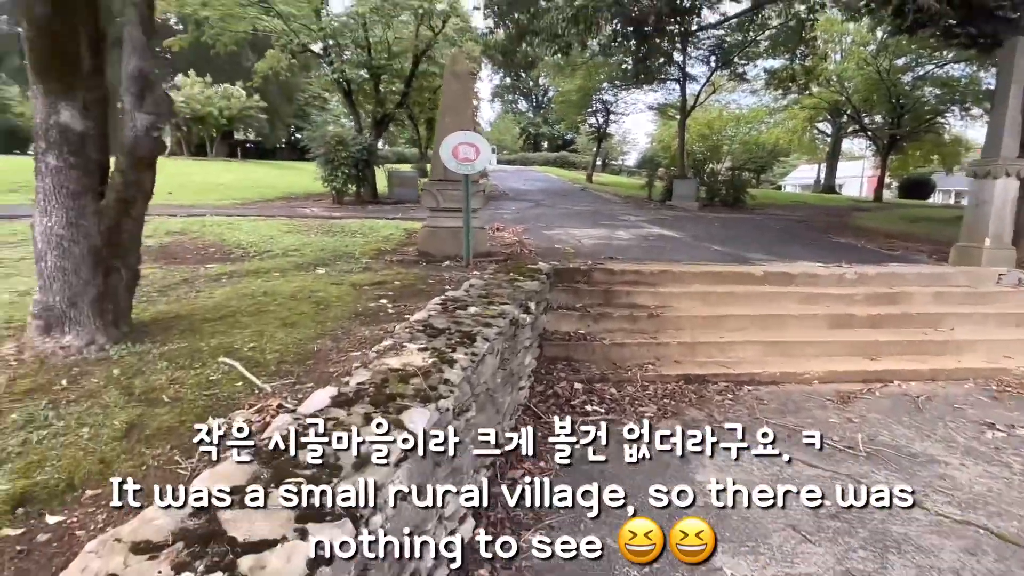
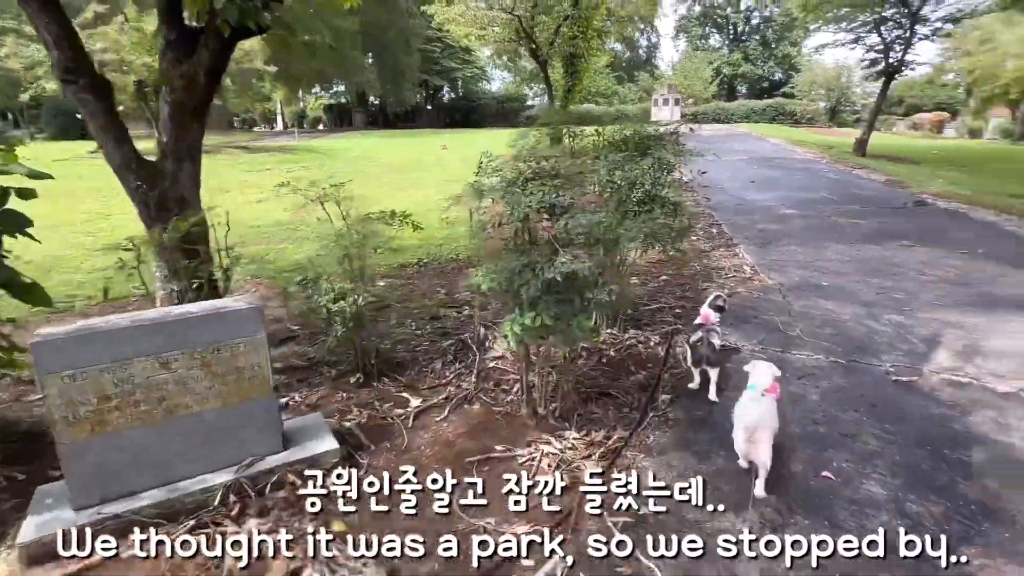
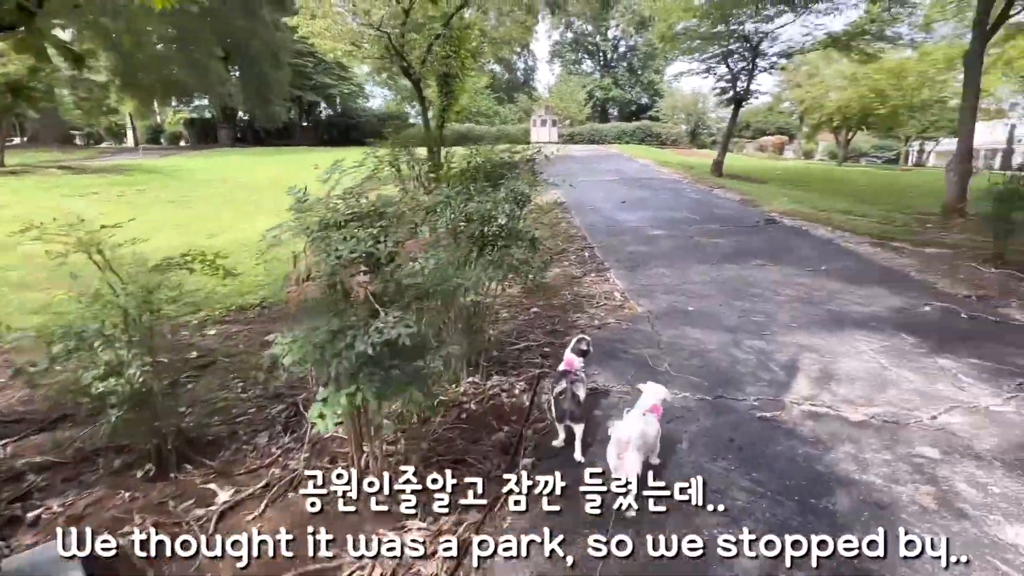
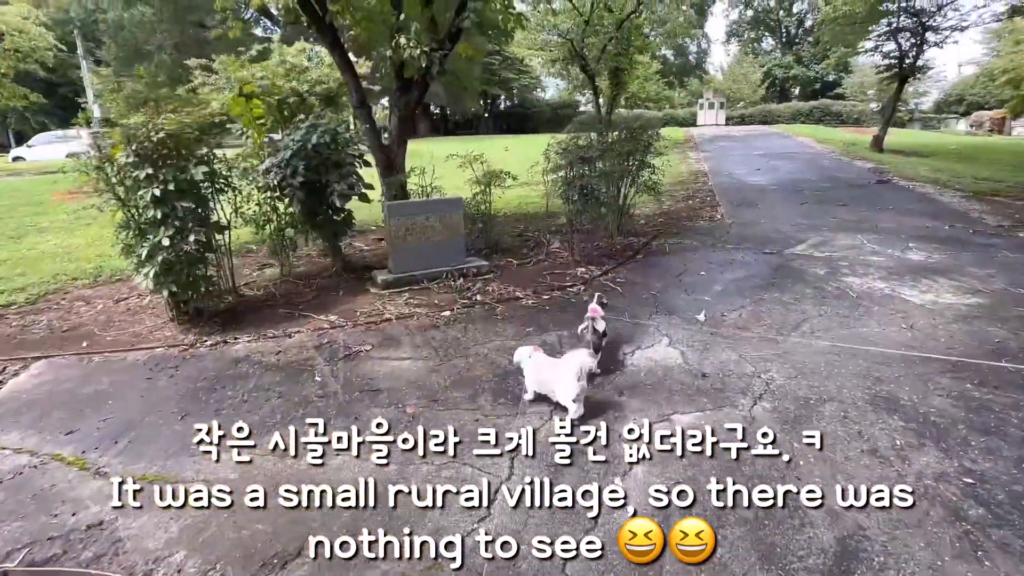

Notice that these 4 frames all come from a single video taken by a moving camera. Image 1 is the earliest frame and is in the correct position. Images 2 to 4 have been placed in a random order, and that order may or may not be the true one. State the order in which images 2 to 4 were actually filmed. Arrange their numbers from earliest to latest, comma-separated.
4, 2, 3
